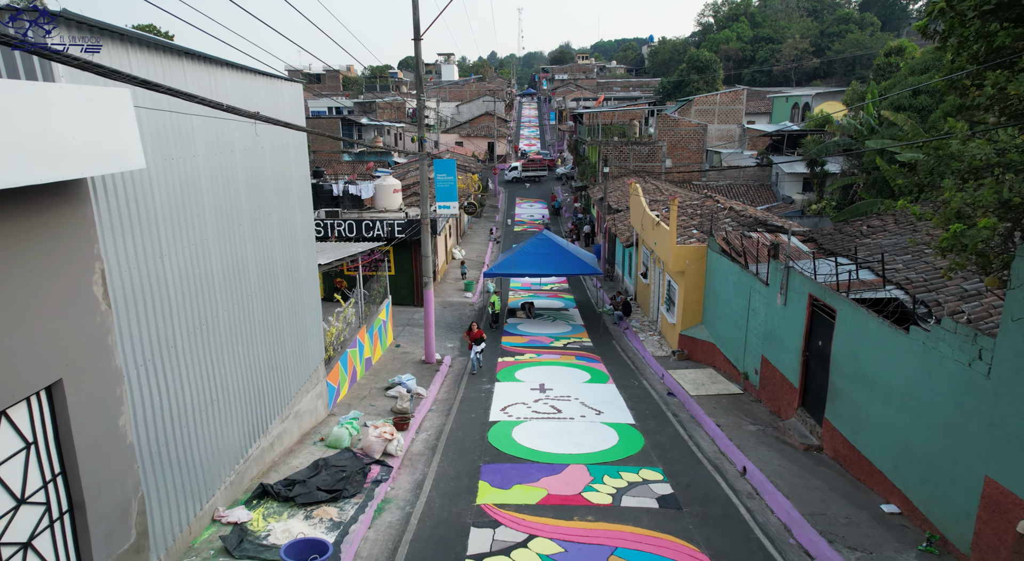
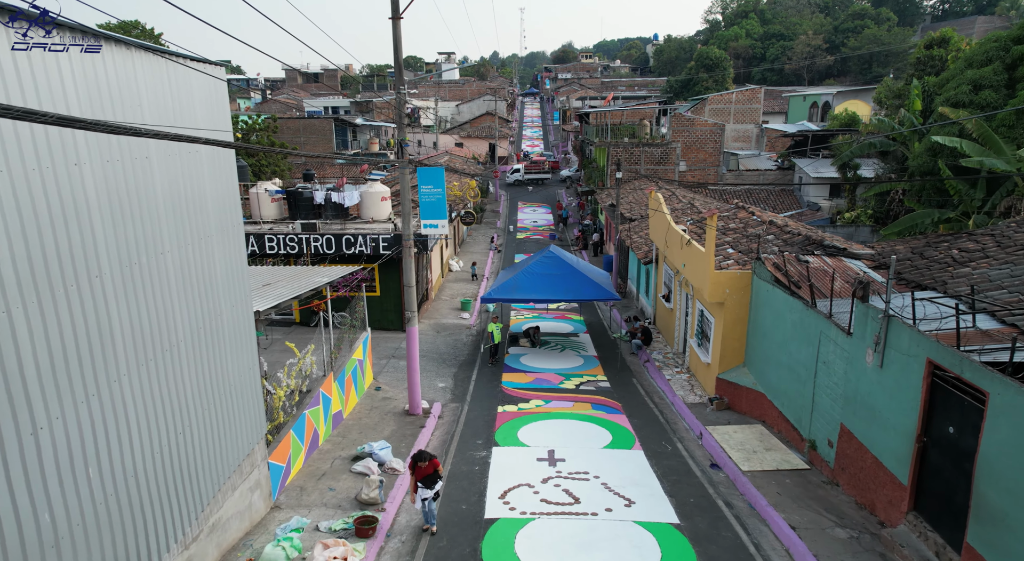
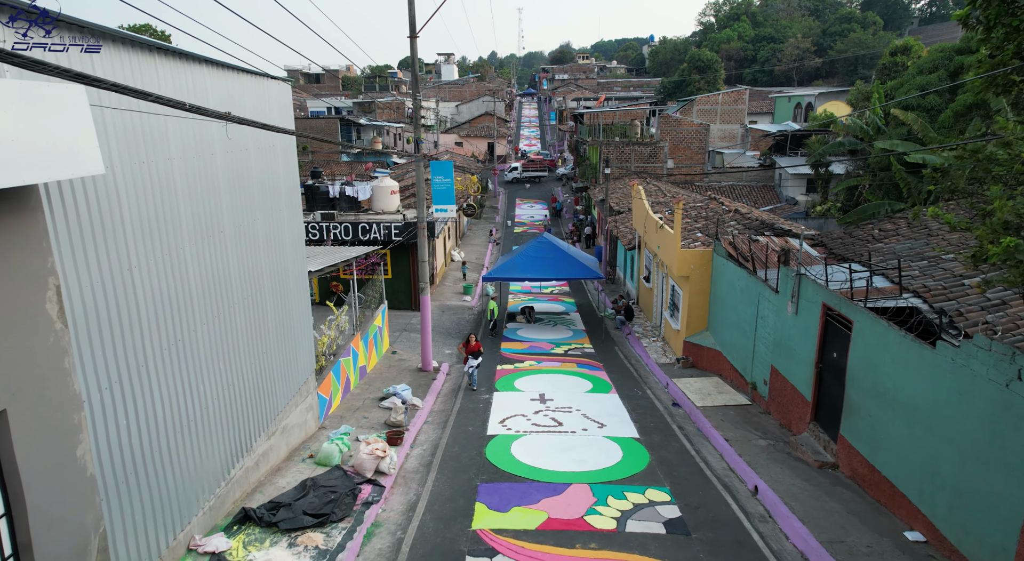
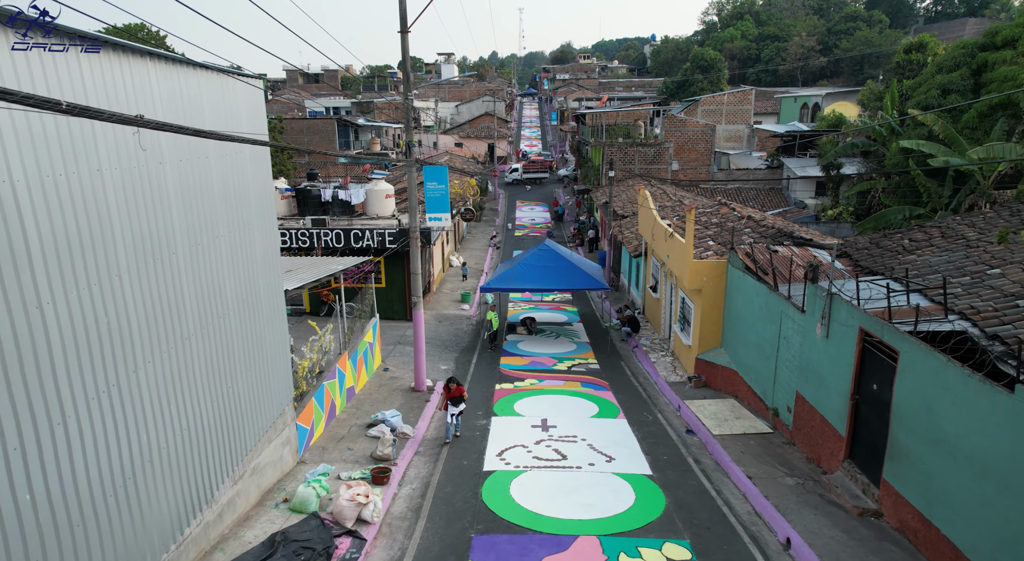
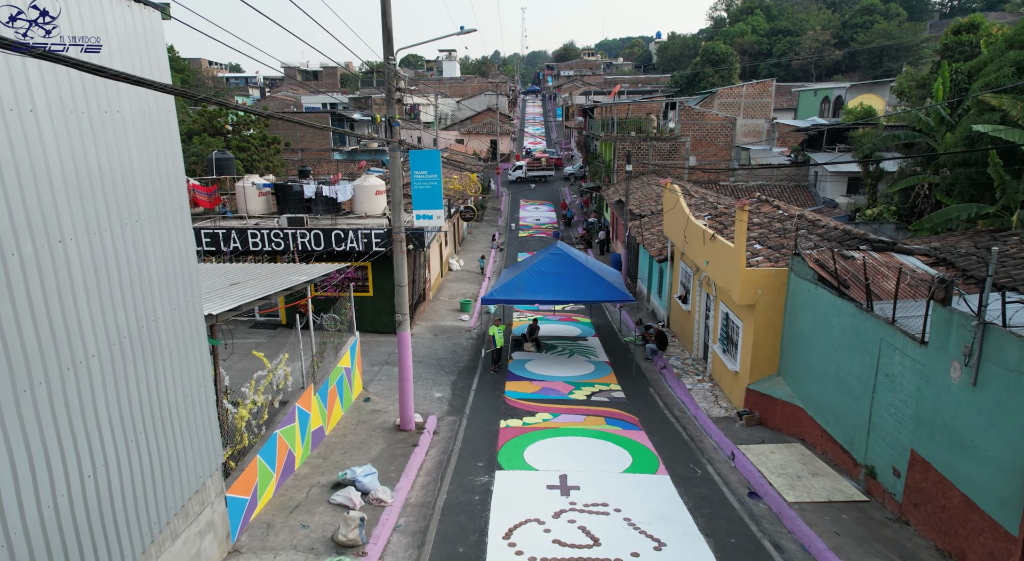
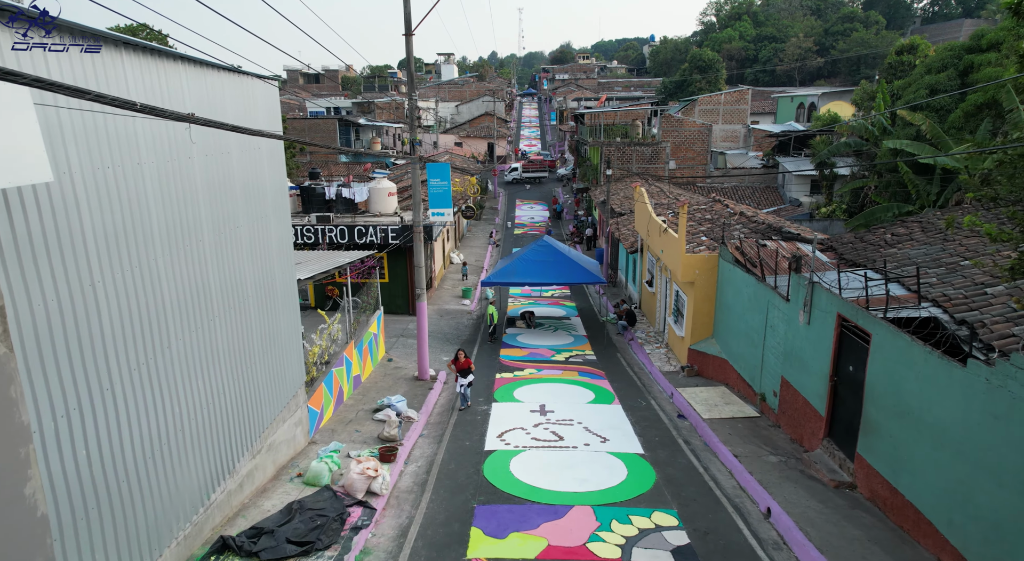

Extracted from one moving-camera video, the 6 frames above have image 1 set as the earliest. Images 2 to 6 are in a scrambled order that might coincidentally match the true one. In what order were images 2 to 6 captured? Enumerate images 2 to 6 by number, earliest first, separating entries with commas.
3, 6, 4, 2, 5
